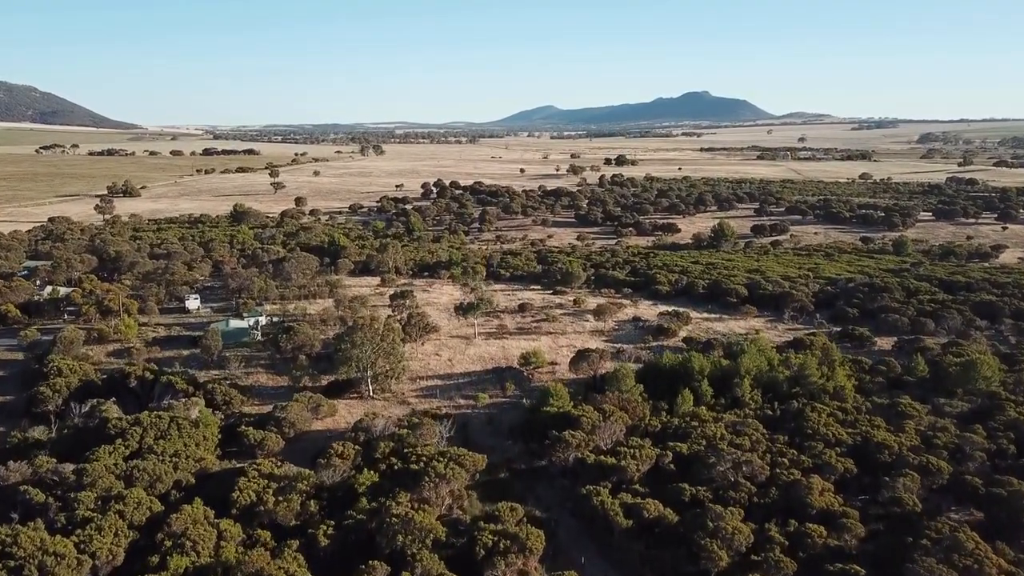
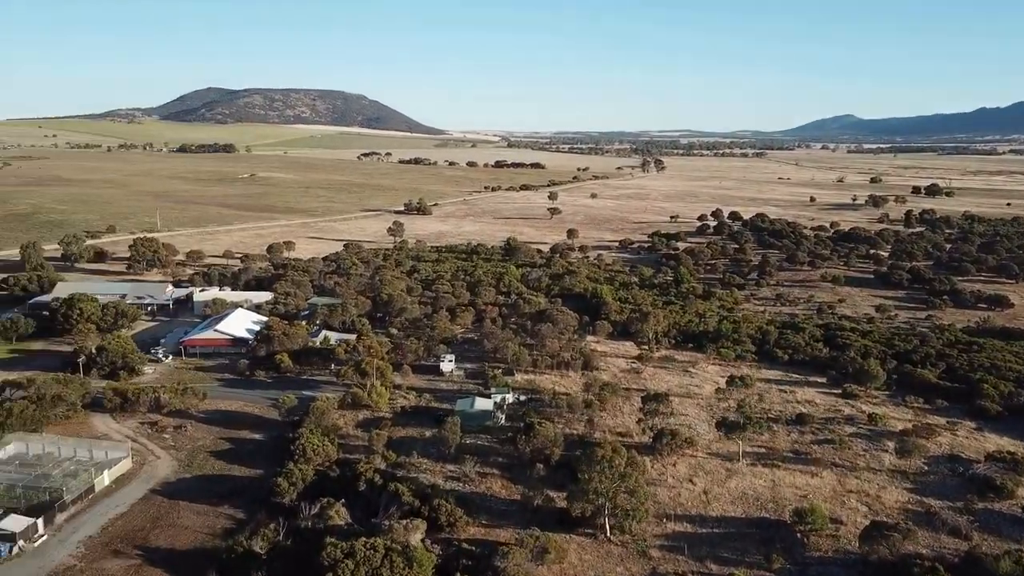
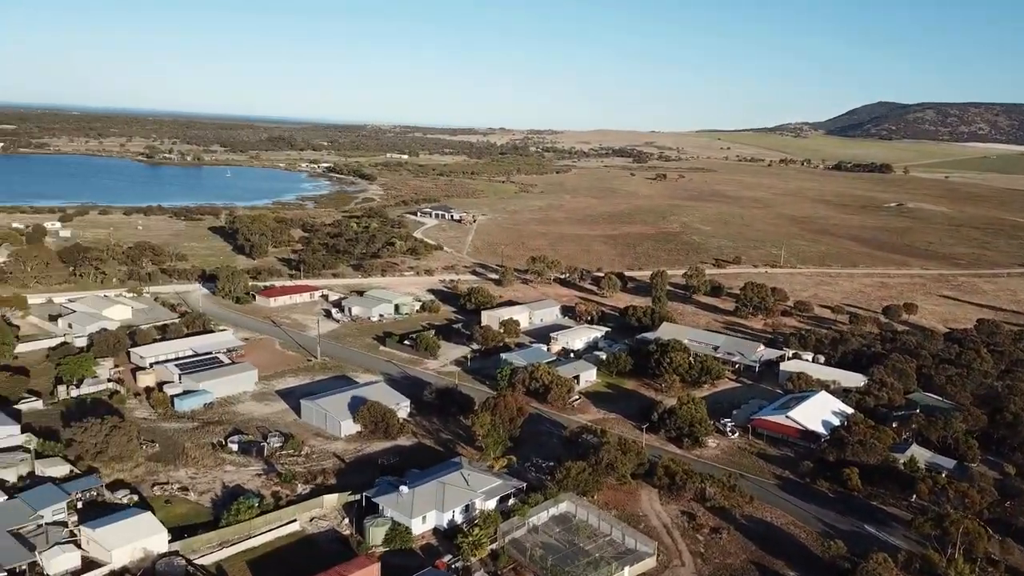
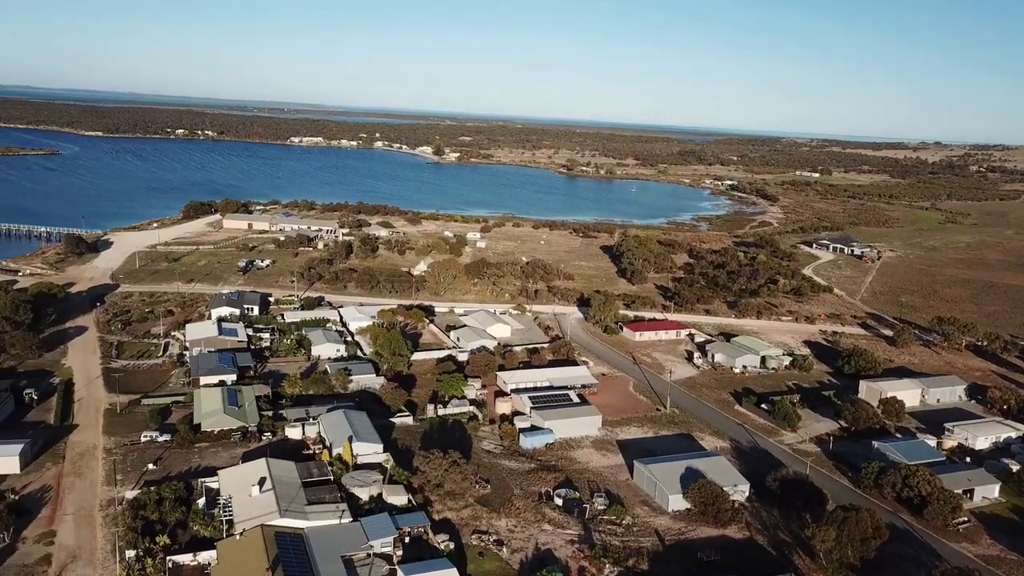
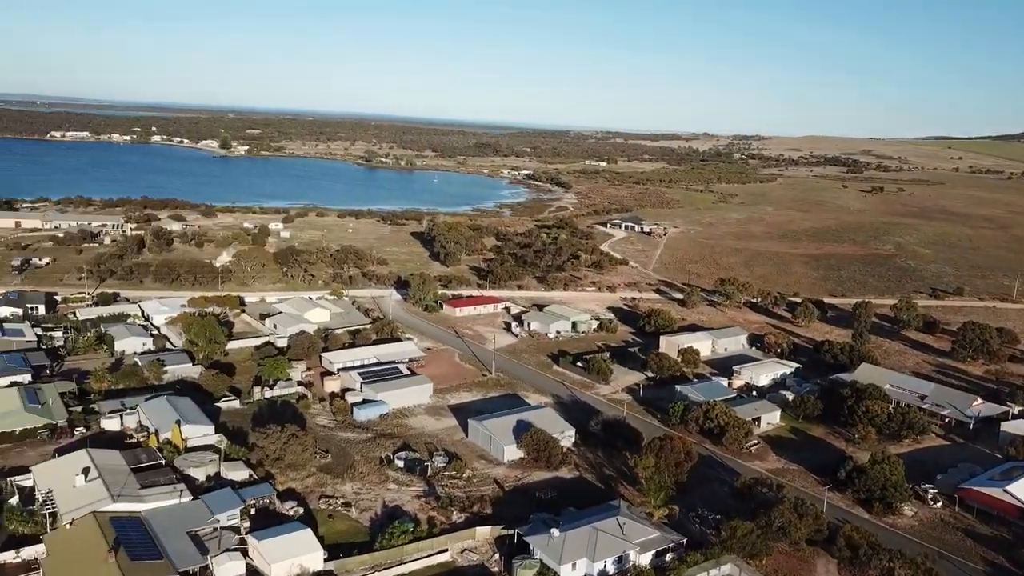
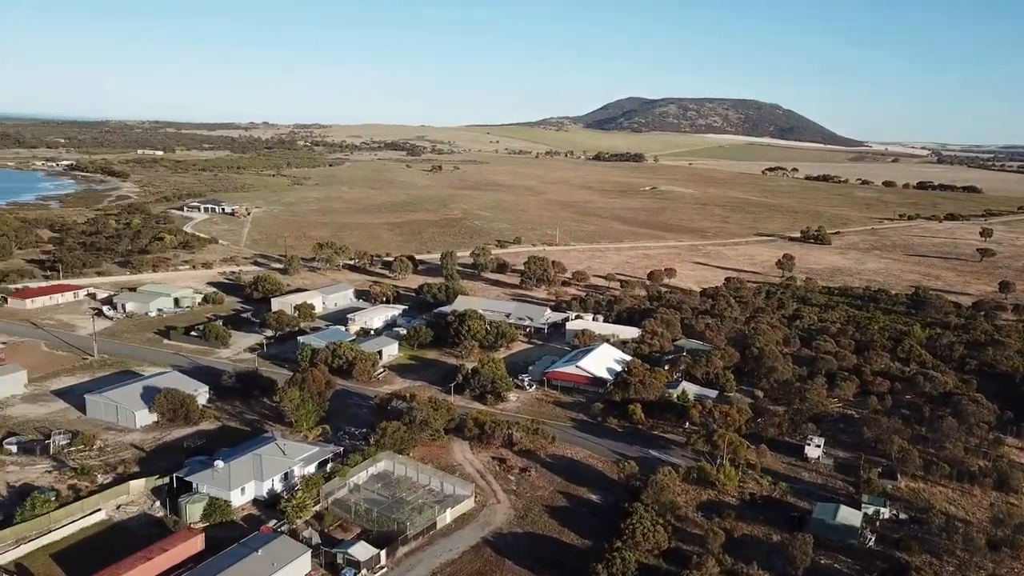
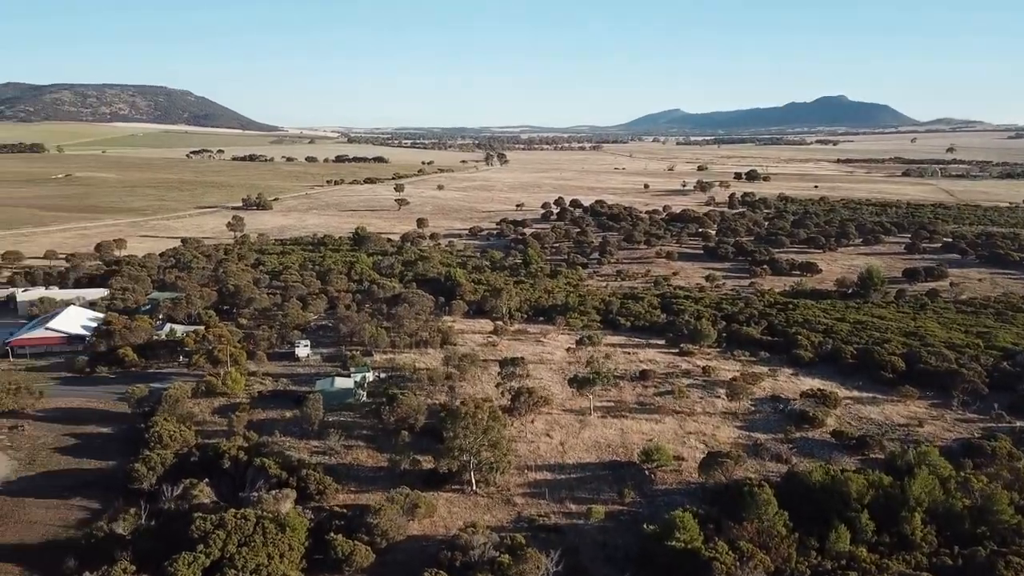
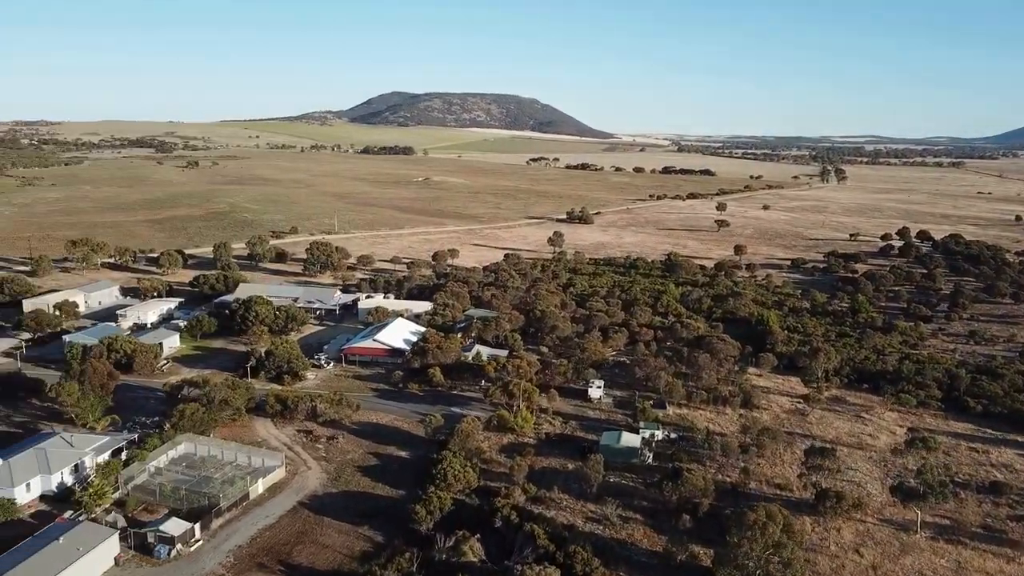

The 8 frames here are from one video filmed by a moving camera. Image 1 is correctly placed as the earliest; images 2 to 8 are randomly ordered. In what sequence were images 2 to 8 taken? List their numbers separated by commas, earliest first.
7, 2, 8, 6, 3, 5, 4
